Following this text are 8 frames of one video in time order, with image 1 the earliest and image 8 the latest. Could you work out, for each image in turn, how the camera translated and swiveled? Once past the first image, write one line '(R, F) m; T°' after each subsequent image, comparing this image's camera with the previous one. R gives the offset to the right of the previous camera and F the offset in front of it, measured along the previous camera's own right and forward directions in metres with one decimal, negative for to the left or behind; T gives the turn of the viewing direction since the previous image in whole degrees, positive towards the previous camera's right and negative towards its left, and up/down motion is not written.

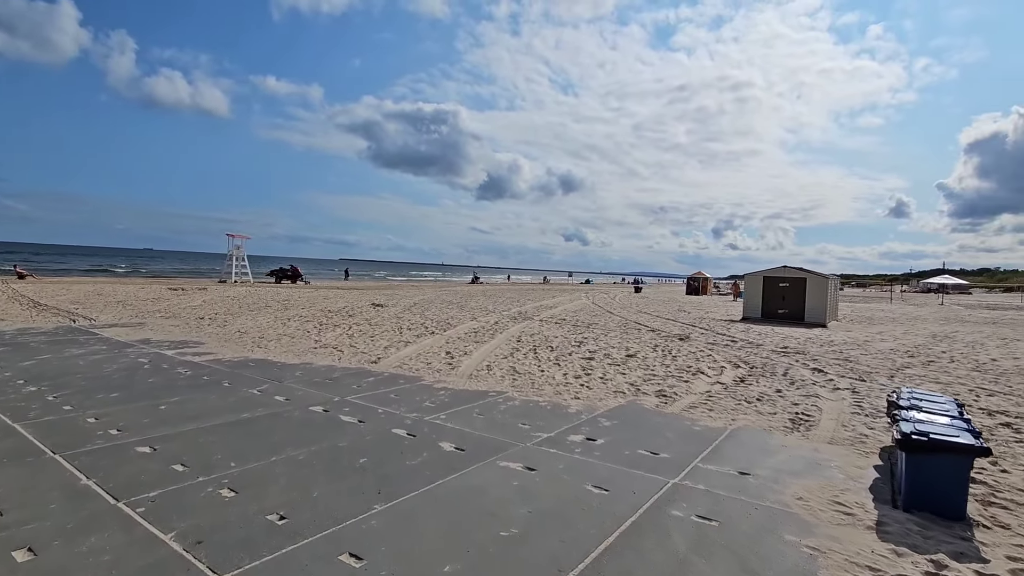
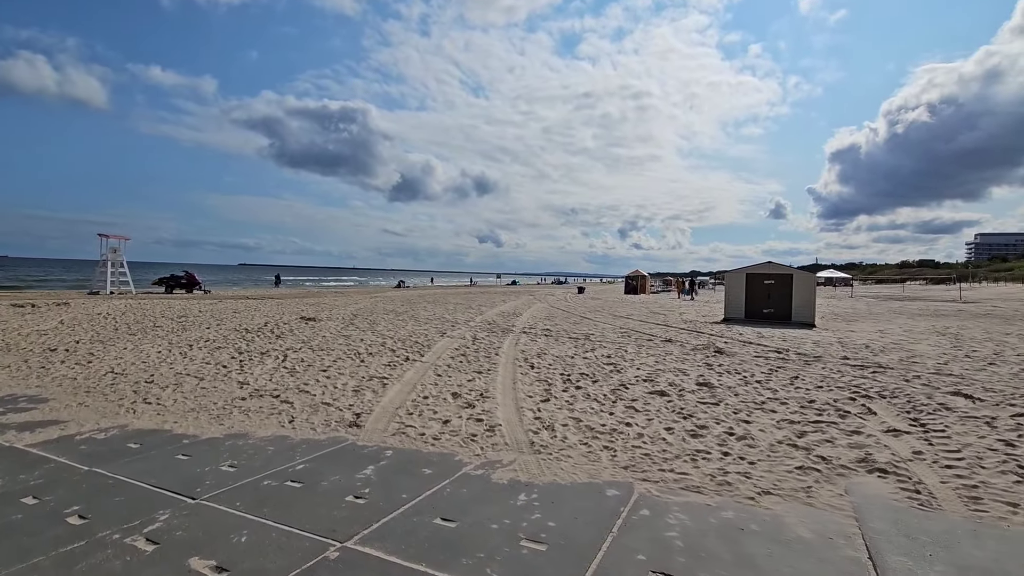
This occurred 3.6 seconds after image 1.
(-1.5, +3.1) m; +9°
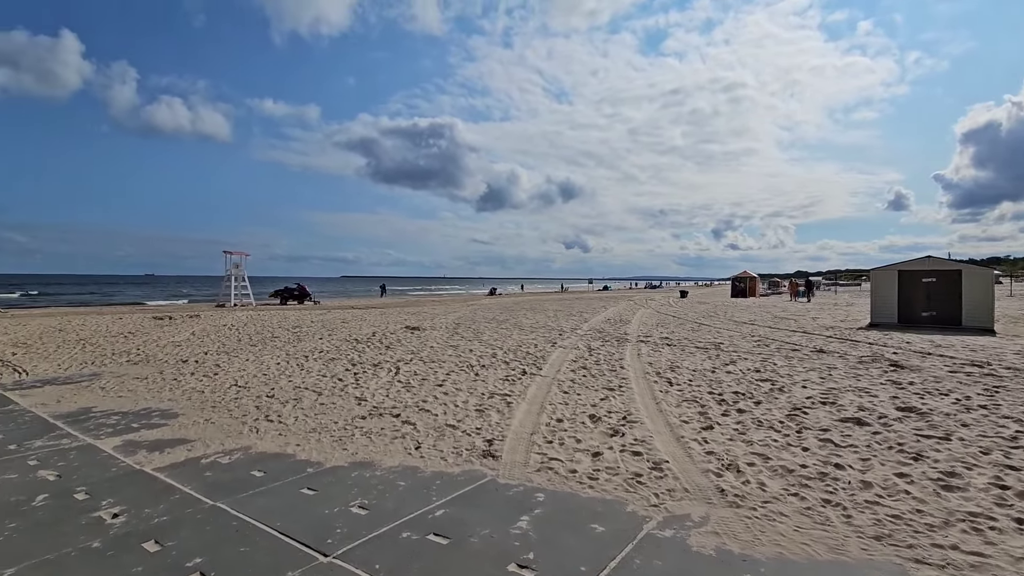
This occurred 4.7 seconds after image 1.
(-0.6, +0.8) m; -10°
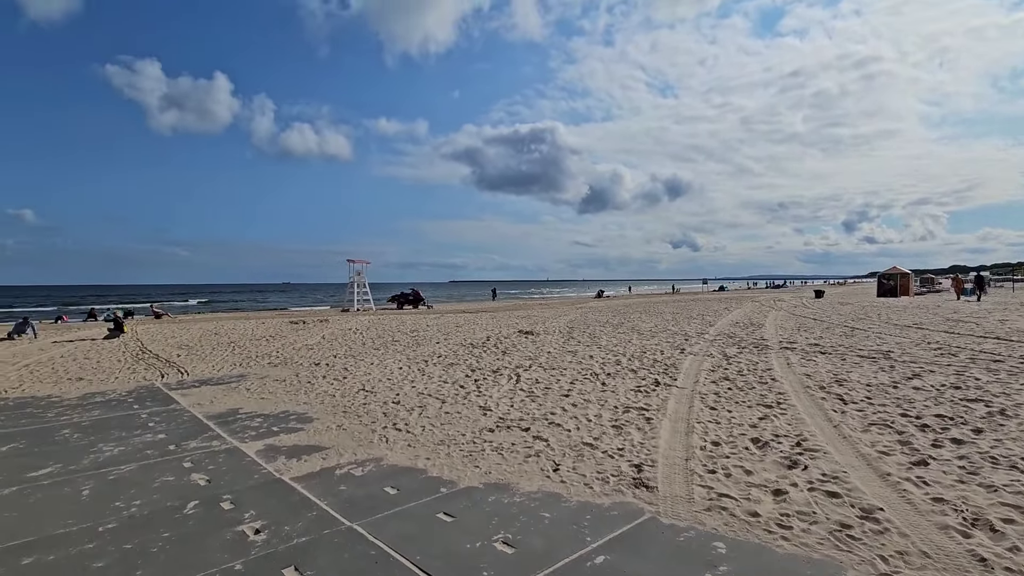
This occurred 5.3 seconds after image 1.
(-0.4, +0.5) m; -11°
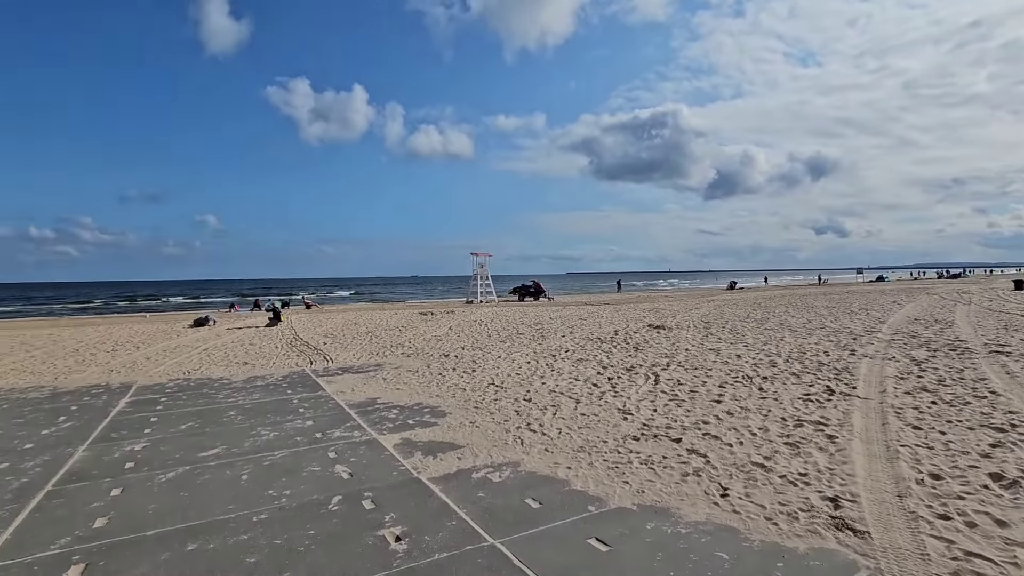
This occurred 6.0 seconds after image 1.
(-0.3, +0.5) m; -13°
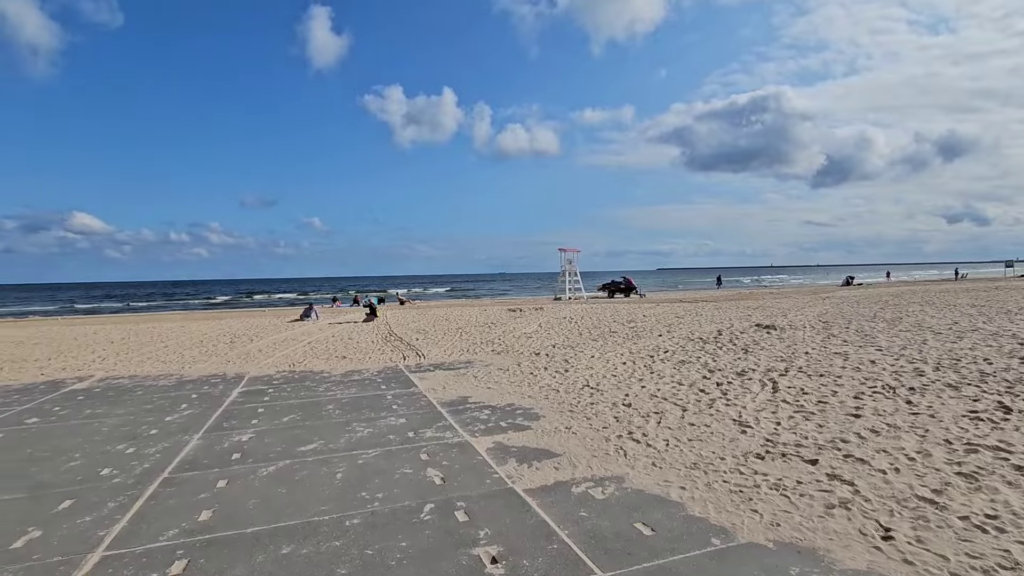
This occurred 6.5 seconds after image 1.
(-0.1, +0.4) m; -10°
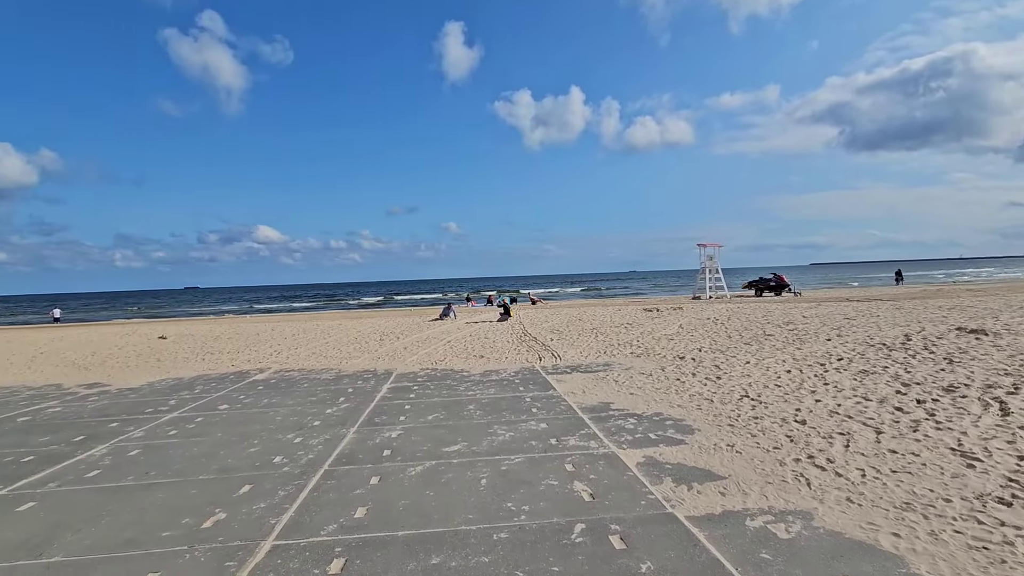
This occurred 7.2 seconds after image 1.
(-0.2, +0.3) m; -14°
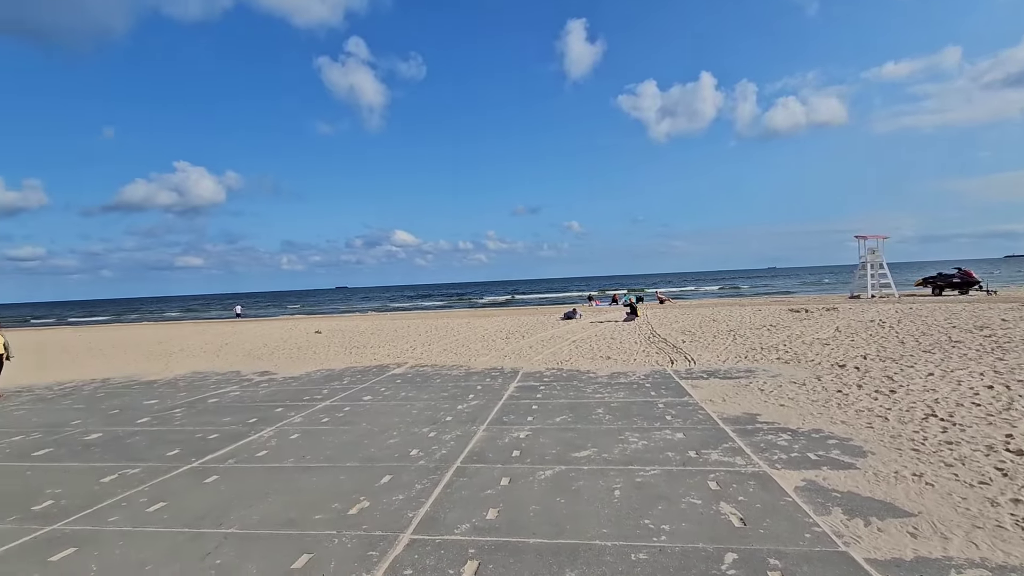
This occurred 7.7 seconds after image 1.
(-0.1, +0.2) m; -14°
